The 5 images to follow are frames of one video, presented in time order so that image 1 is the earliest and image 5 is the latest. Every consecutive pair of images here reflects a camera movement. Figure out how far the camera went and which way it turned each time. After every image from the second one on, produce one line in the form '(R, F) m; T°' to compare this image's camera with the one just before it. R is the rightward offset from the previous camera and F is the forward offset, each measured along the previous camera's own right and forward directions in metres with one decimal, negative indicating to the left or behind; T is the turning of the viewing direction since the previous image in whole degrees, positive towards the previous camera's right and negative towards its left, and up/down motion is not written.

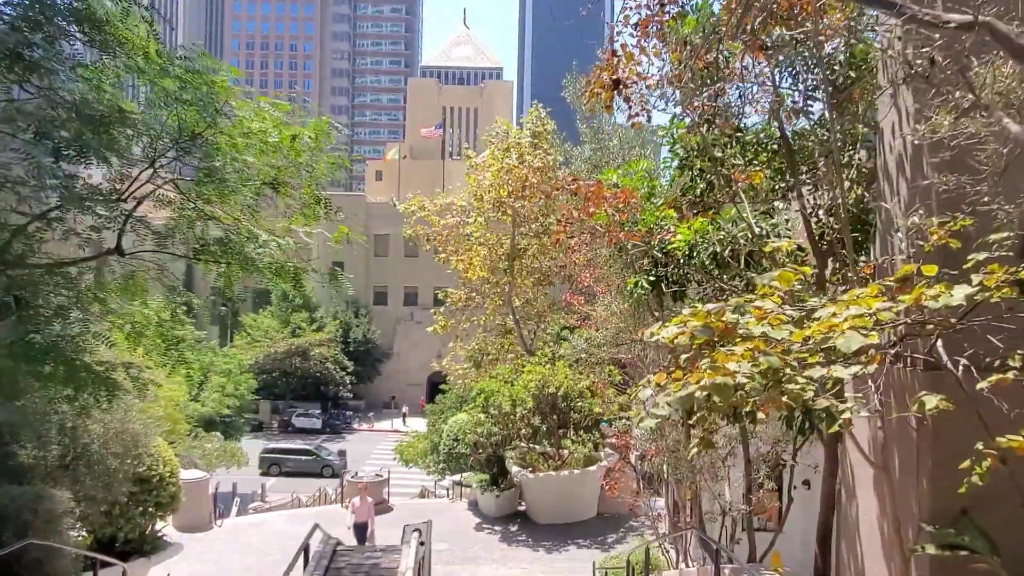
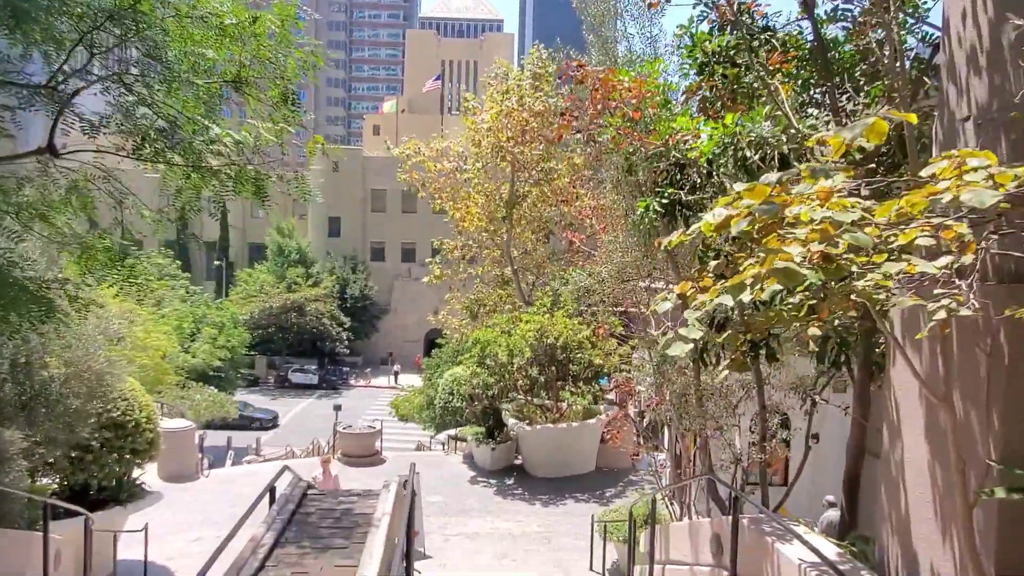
(0.0, +0.7) m; 0°
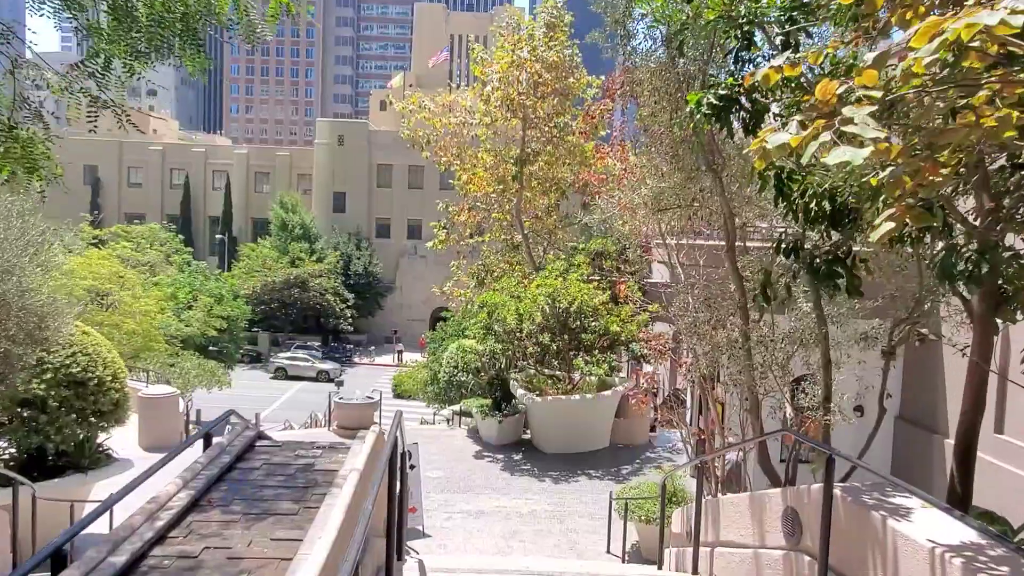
(-0.1, +1.2) m; -1°
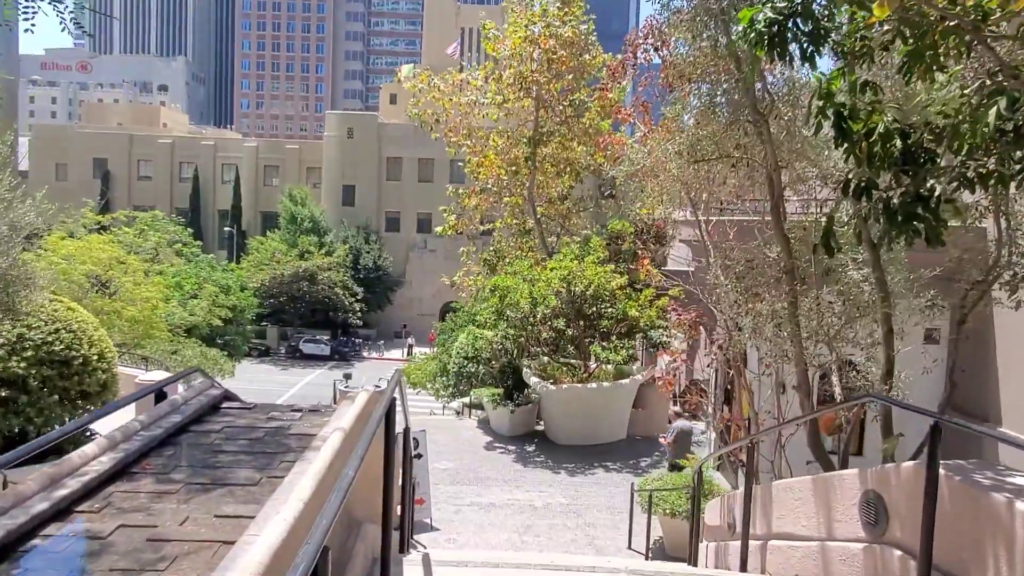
(-0.1, +0.7) m; -1°
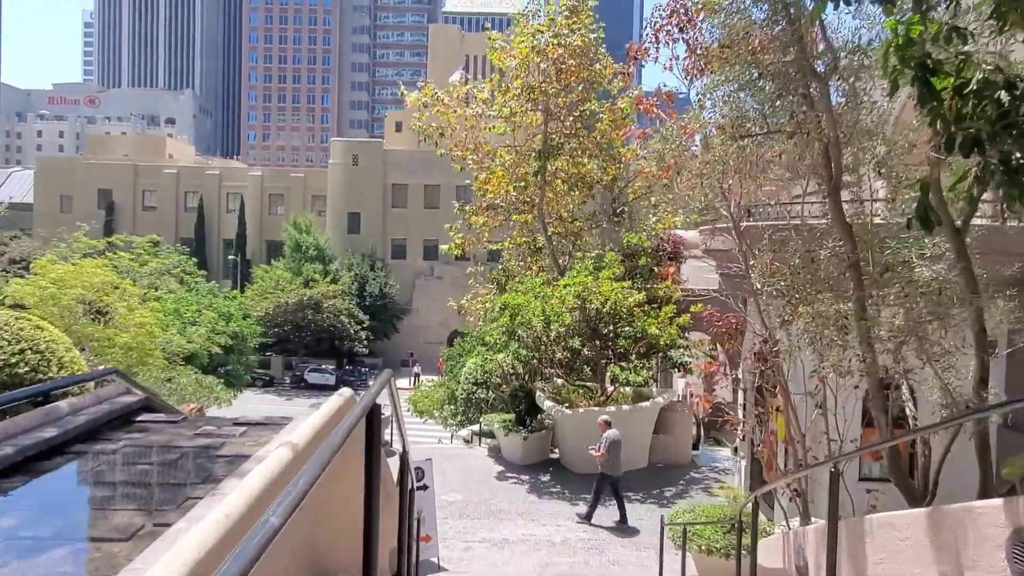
(-0.1, +0.8) m; -1°
